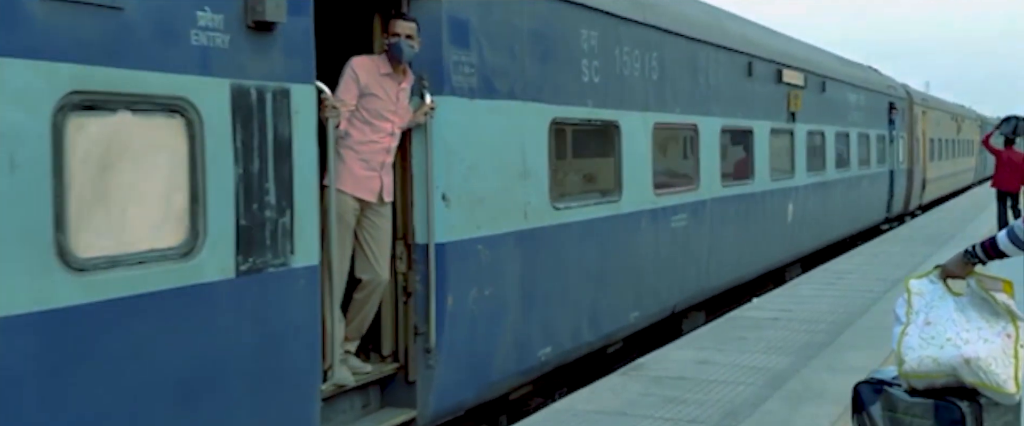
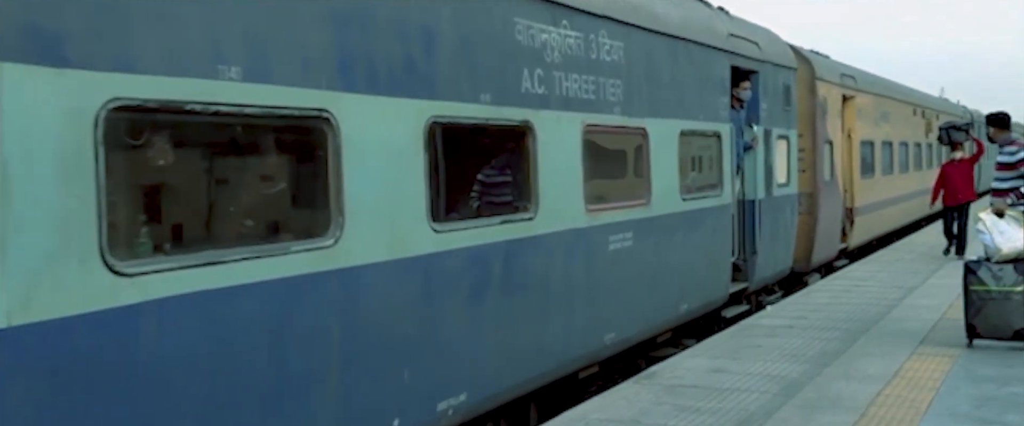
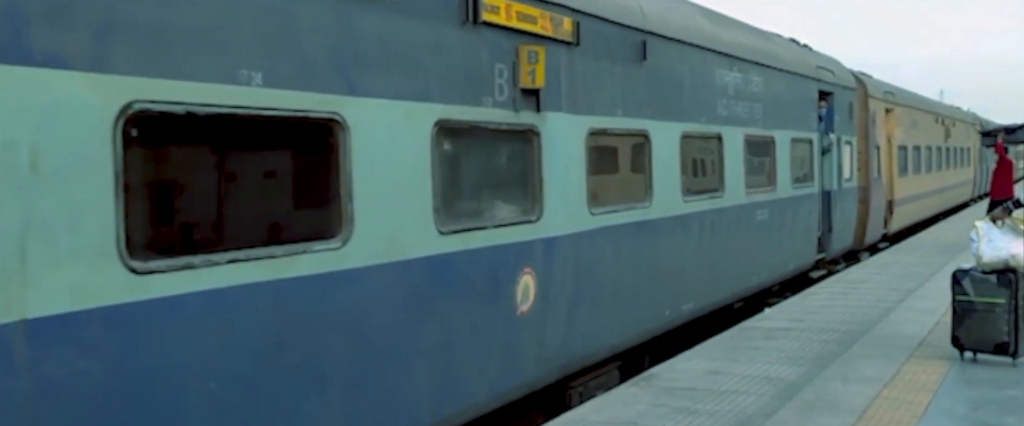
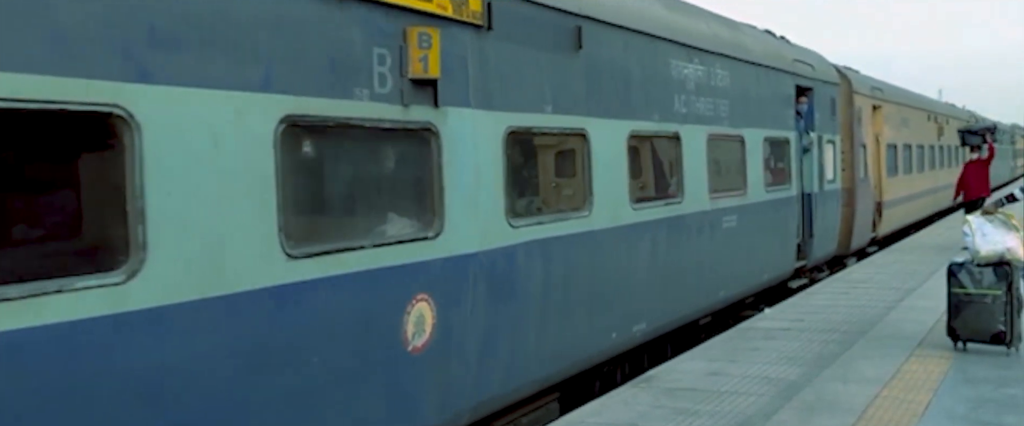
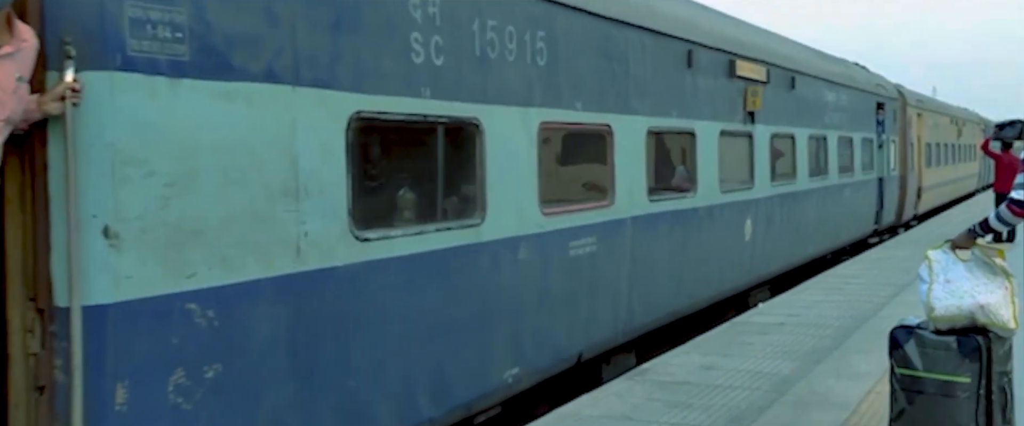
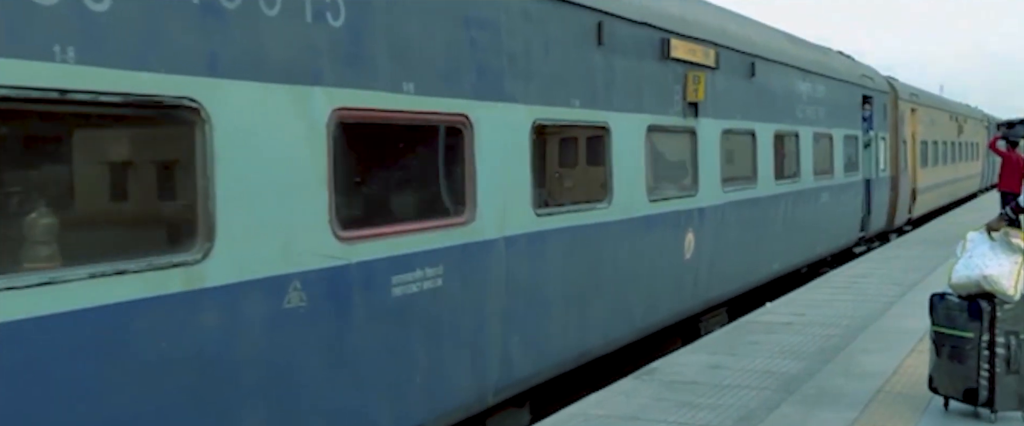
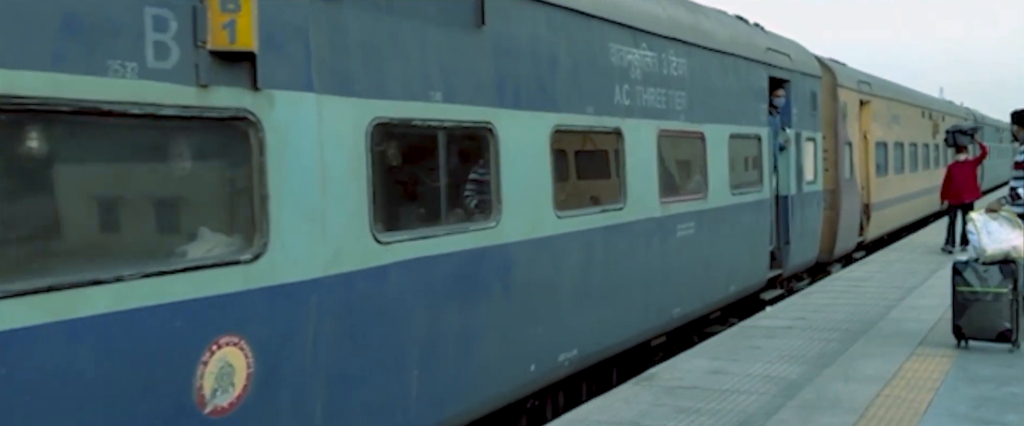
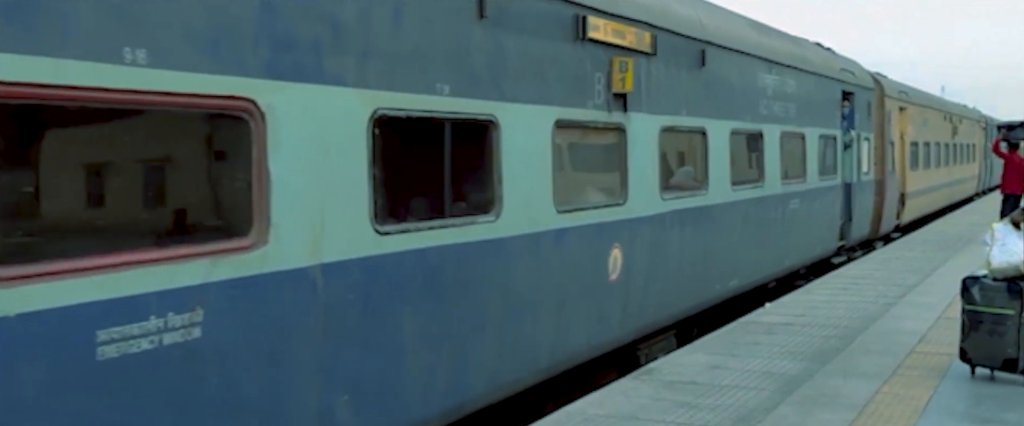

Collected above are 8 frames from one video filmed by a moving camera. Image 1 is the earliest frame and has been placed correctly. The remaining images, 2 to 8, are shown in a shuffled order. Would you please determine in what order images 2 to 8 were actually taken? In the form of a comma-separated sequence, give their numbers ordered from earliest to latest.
5, 6, 8, 3, 4, 7, 2
